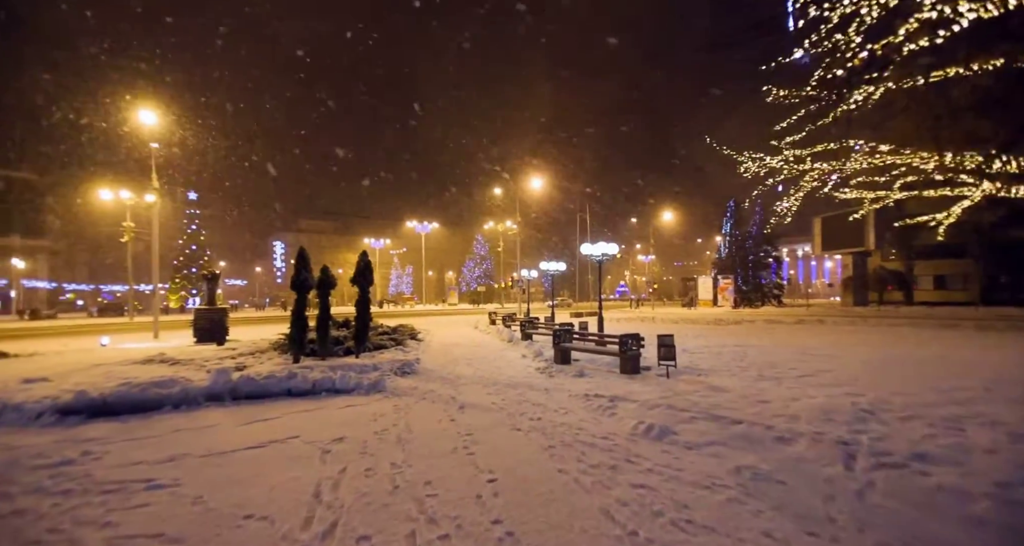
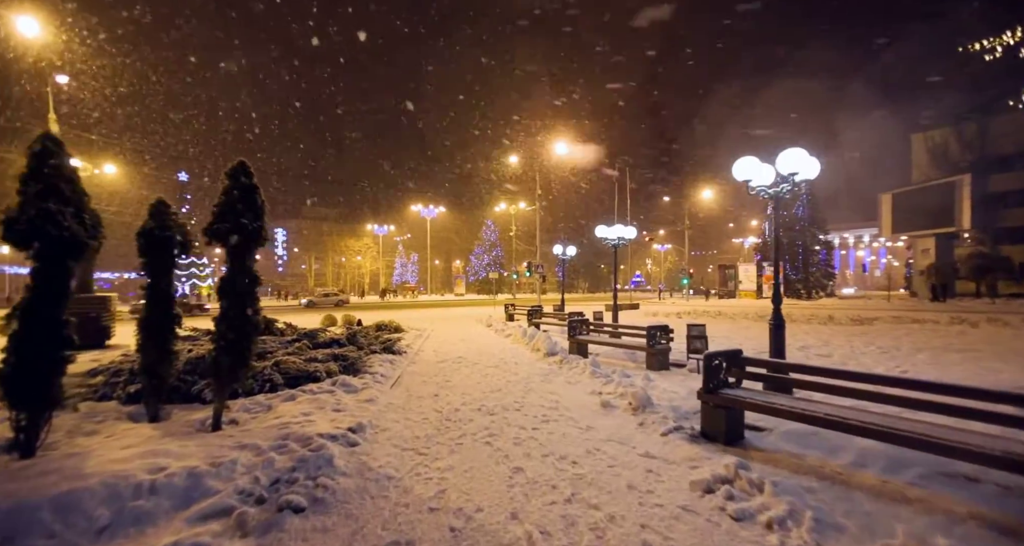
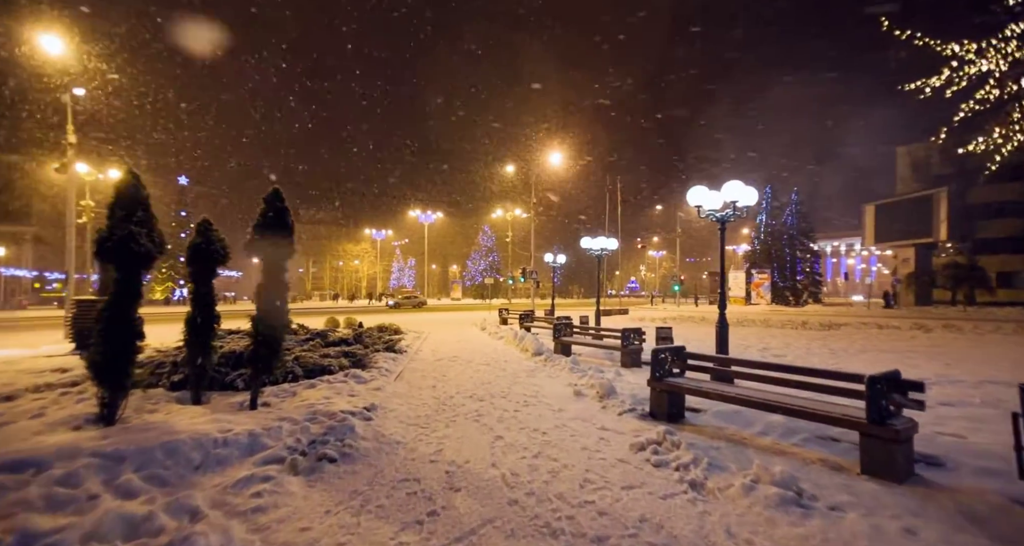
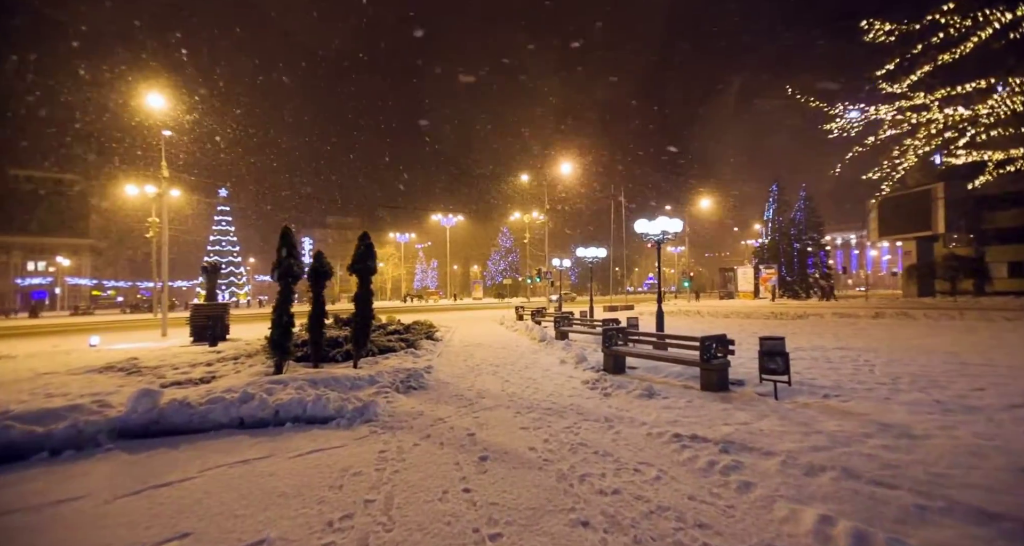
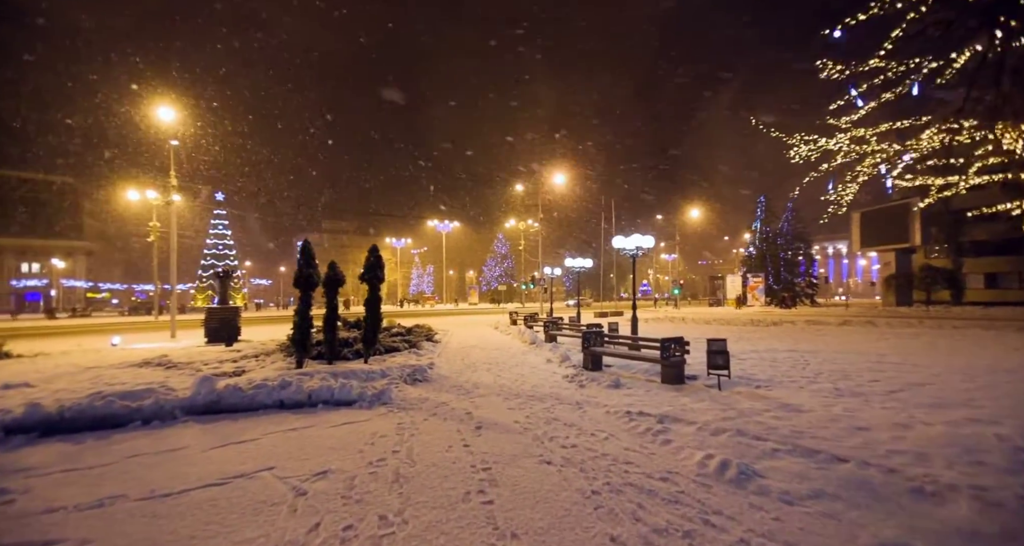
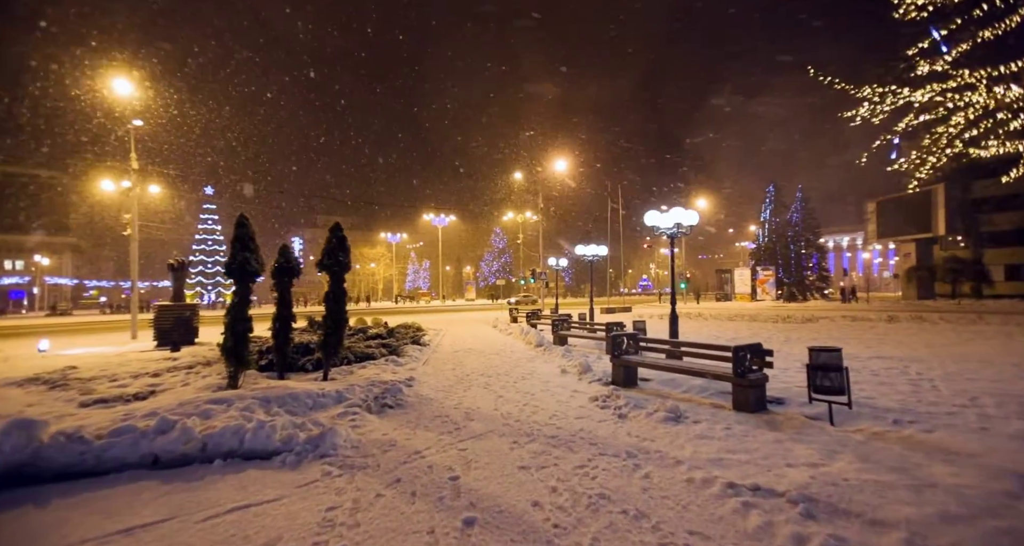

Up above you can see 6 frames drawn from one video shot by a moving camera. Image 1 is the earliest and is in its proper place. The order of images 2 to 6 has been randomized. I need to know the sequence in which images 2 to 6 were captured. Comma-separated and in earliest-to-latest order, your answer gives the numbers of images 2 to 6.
5, 4, 6, 3, 2
